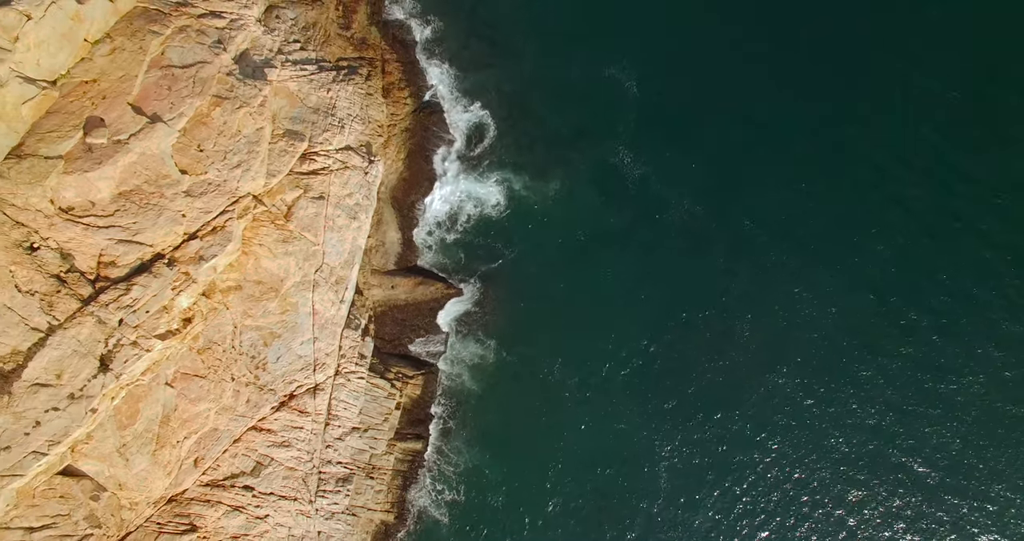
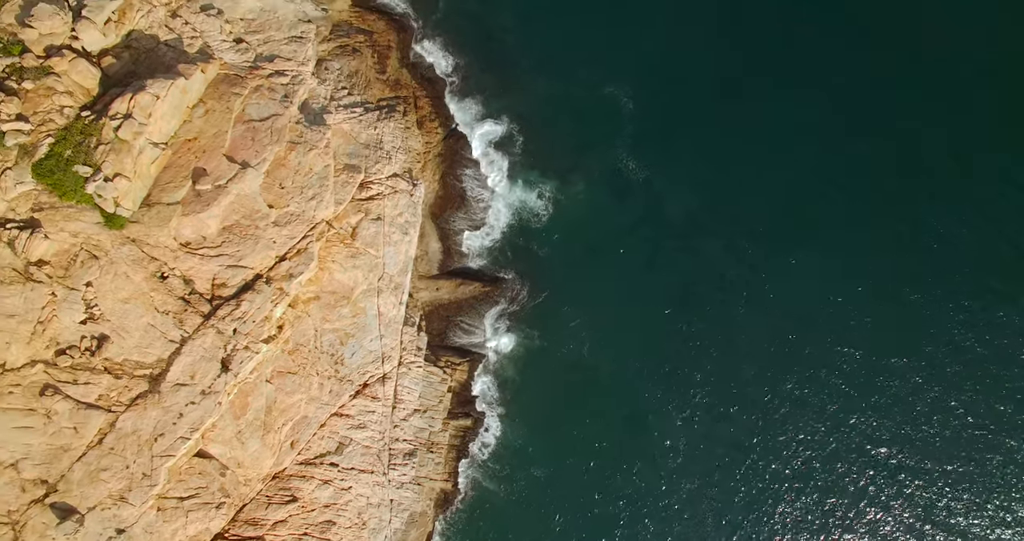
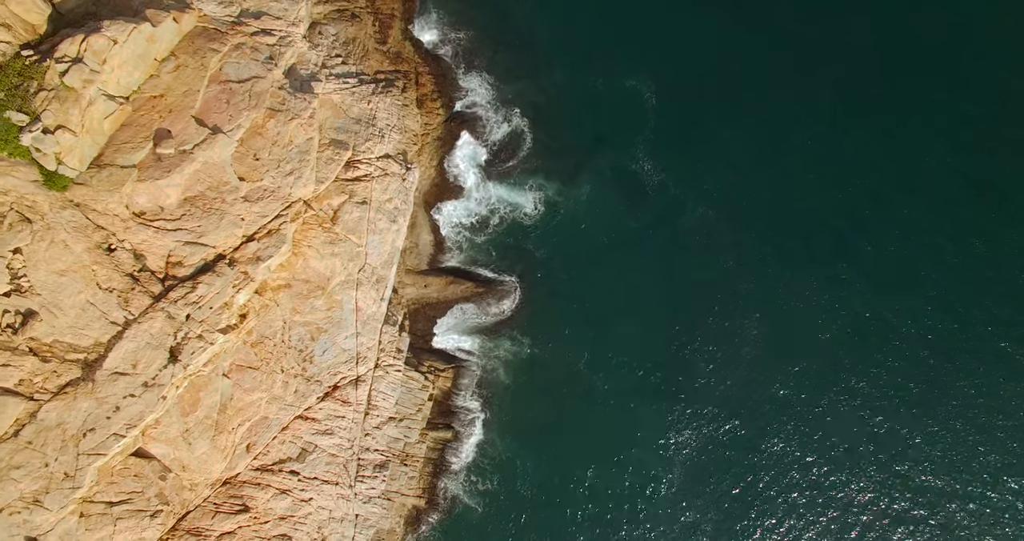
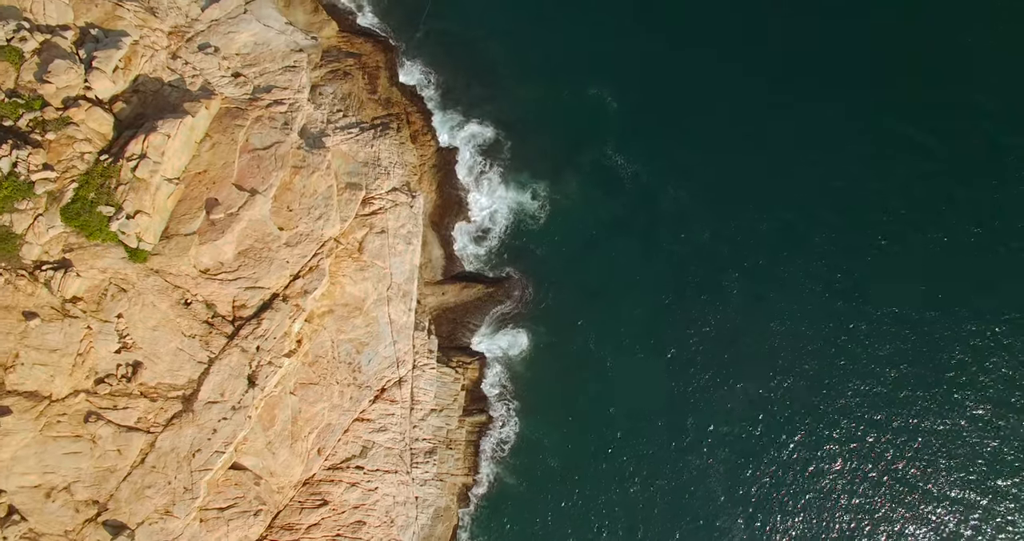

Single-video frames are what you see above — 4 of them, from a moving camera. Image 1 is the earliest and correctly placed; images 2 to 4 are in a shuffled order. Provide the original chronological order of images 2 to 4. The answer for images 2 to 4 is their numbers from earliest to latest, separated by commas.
3, 2, 4
